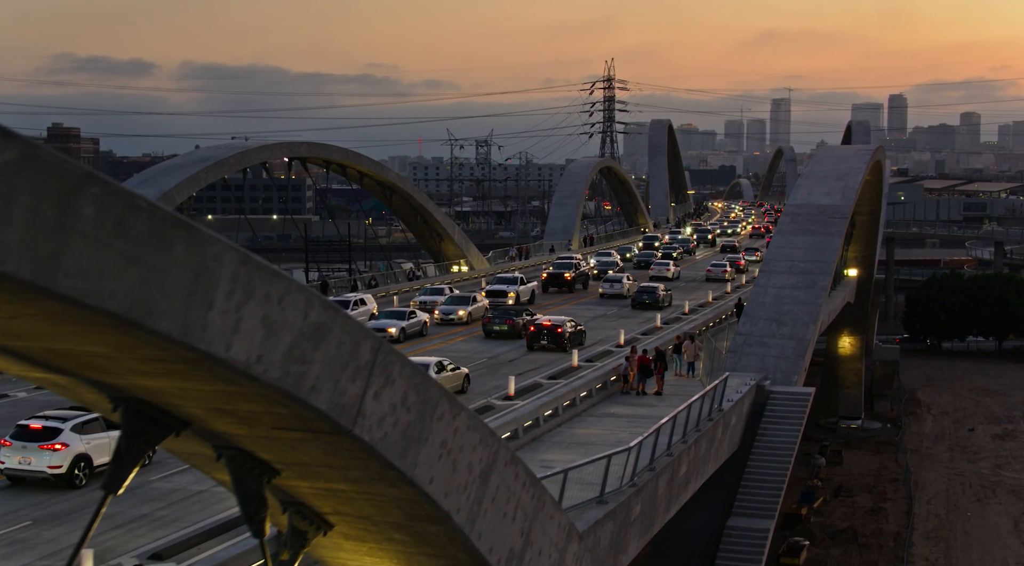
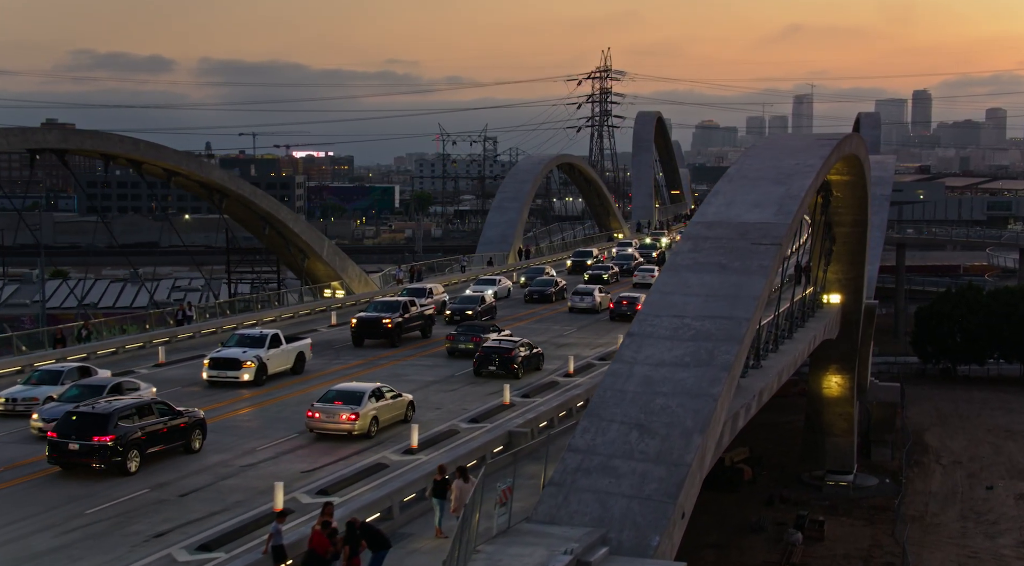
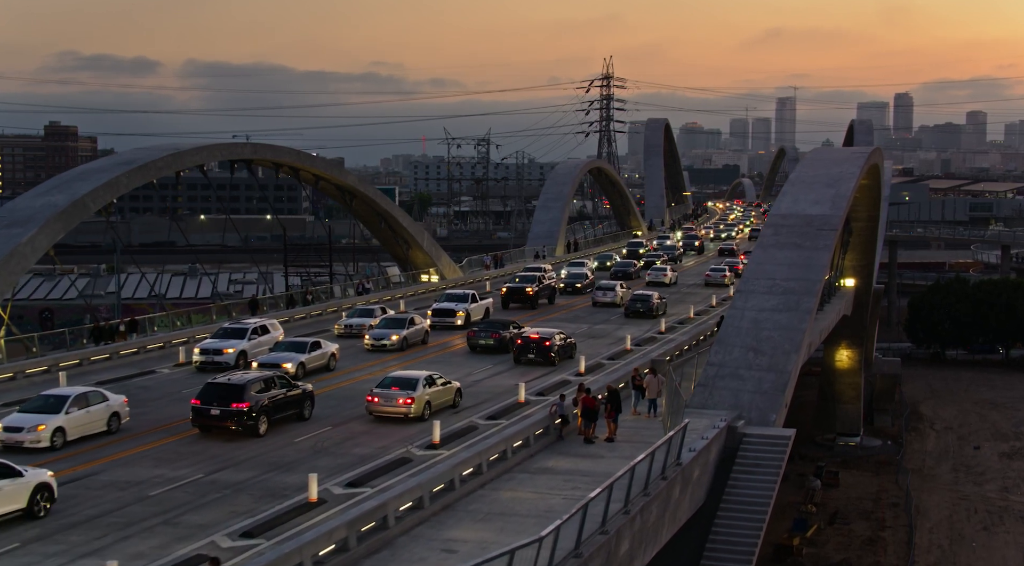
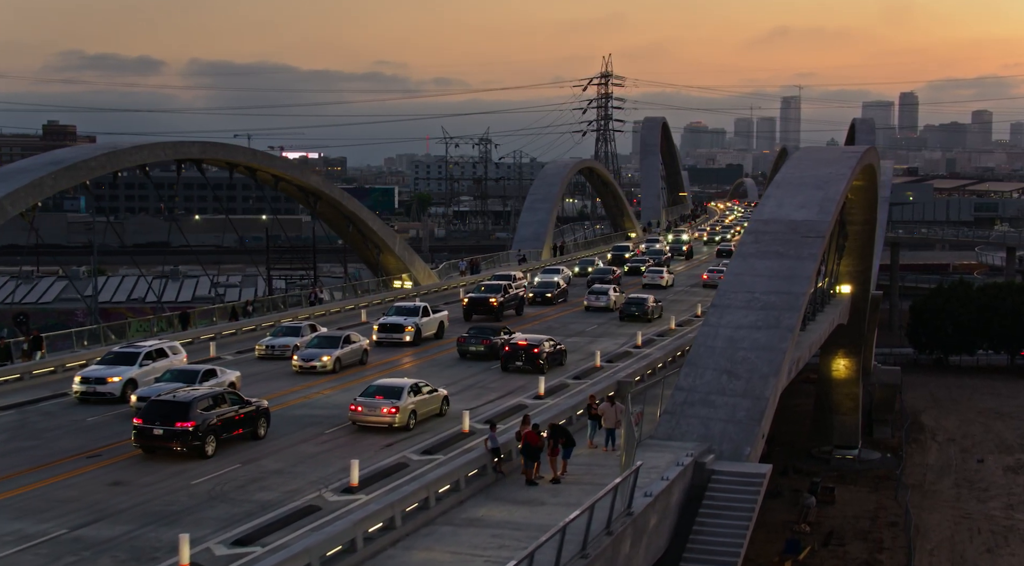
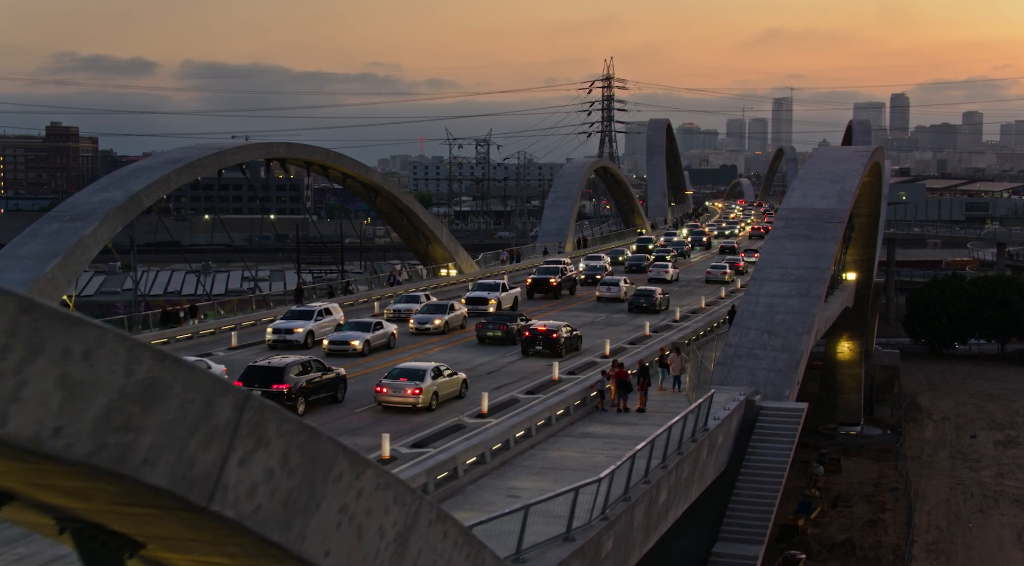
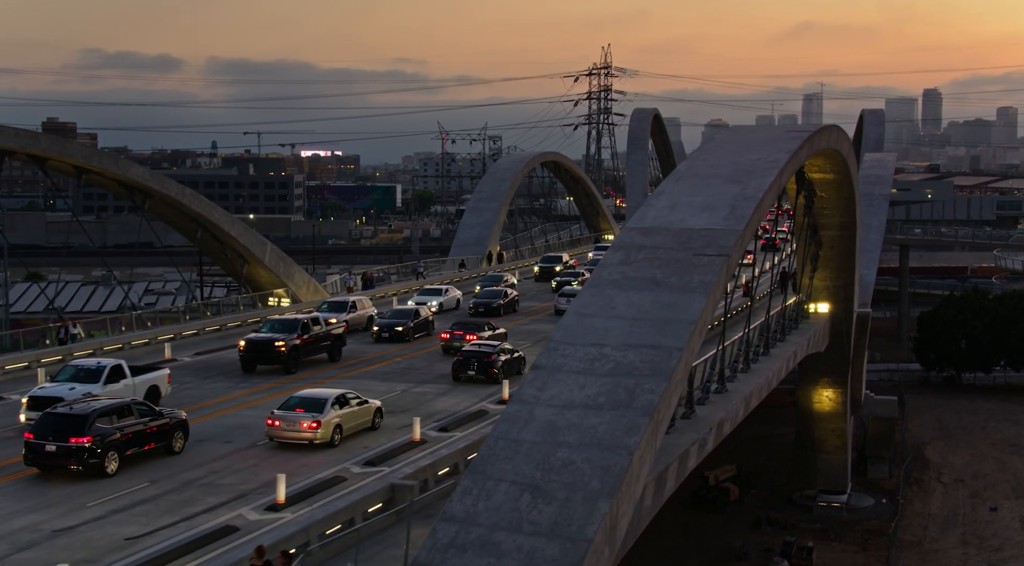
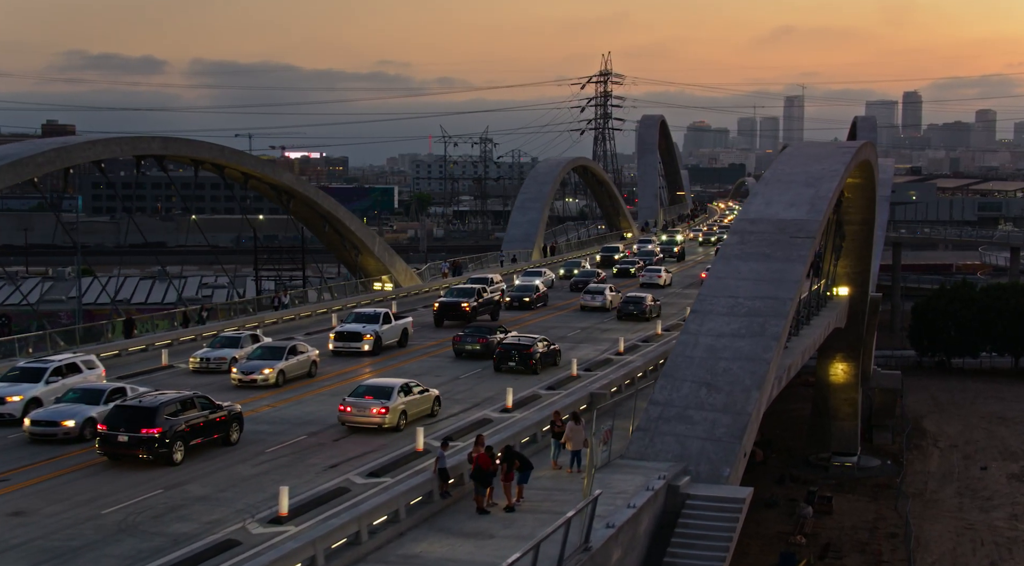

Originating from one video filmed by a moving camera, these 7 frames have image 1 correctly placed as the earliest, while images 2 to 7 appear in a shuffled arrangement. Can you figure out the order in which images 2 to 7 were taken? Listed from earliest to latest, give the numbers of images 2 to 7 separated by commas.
5, 3, 4, 7, 2, 6
